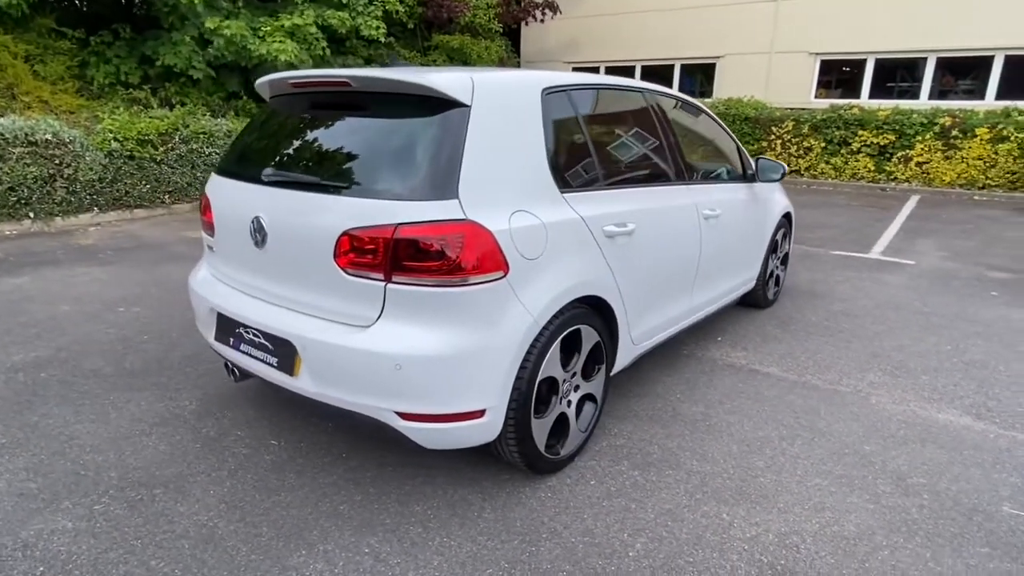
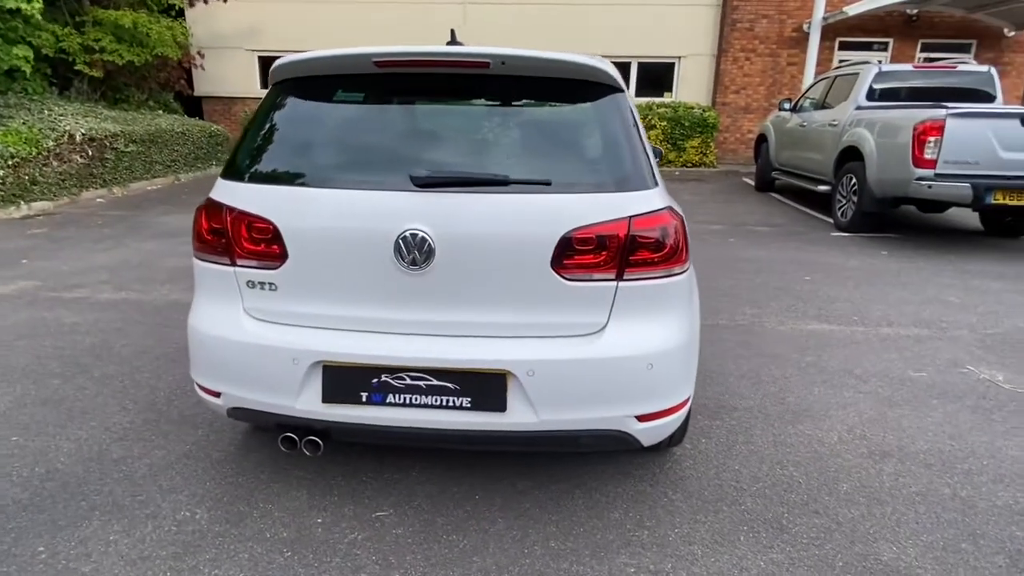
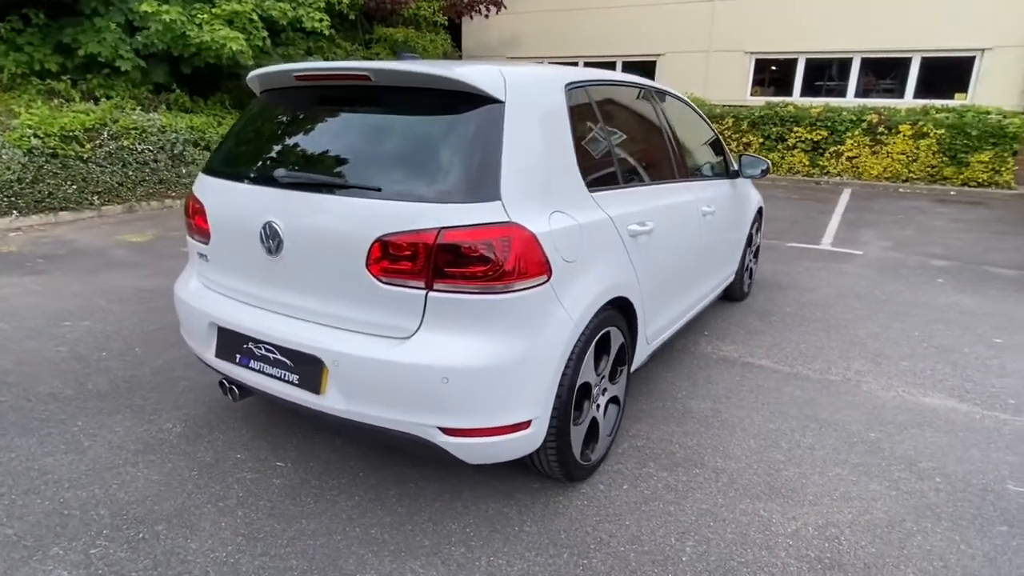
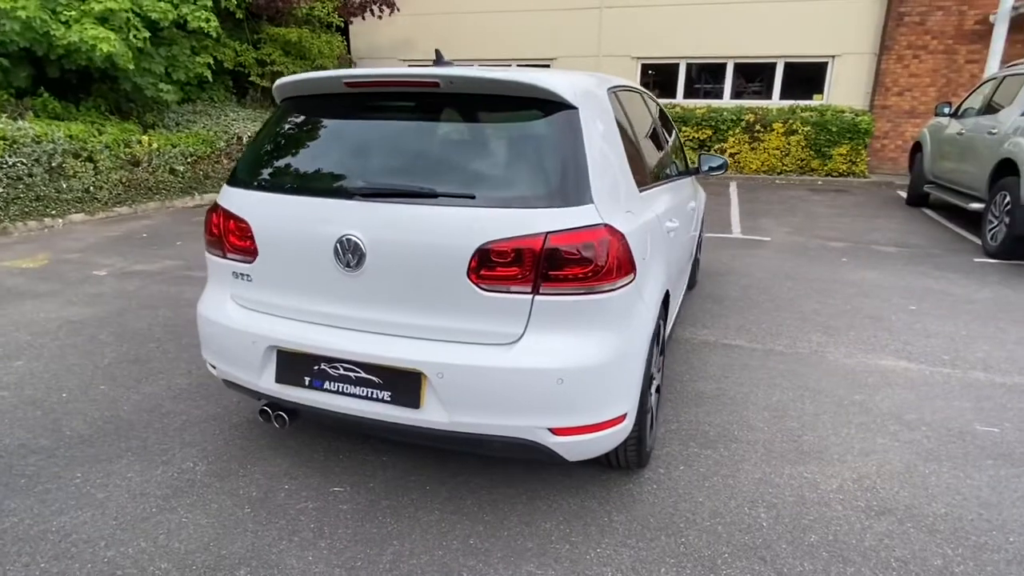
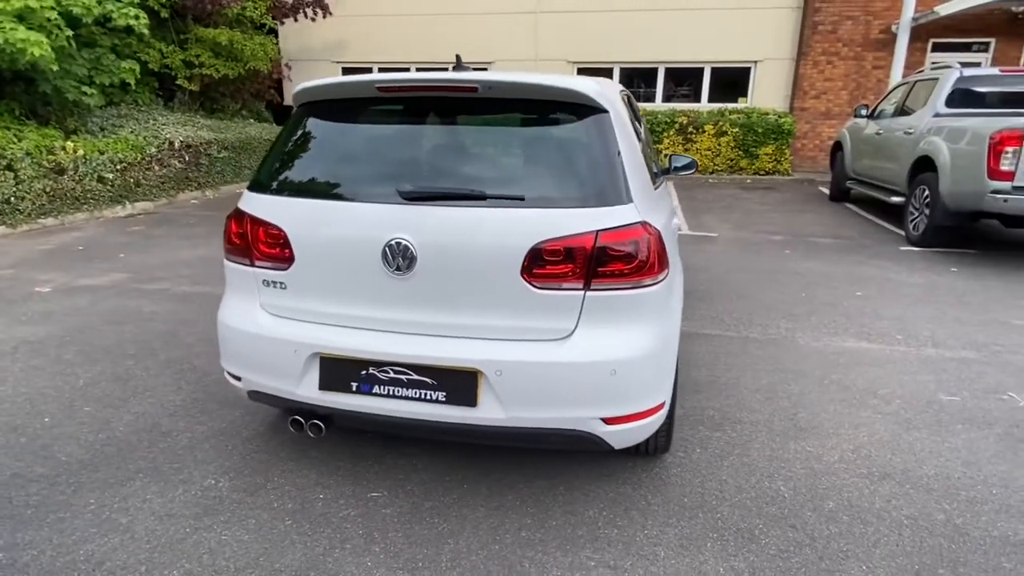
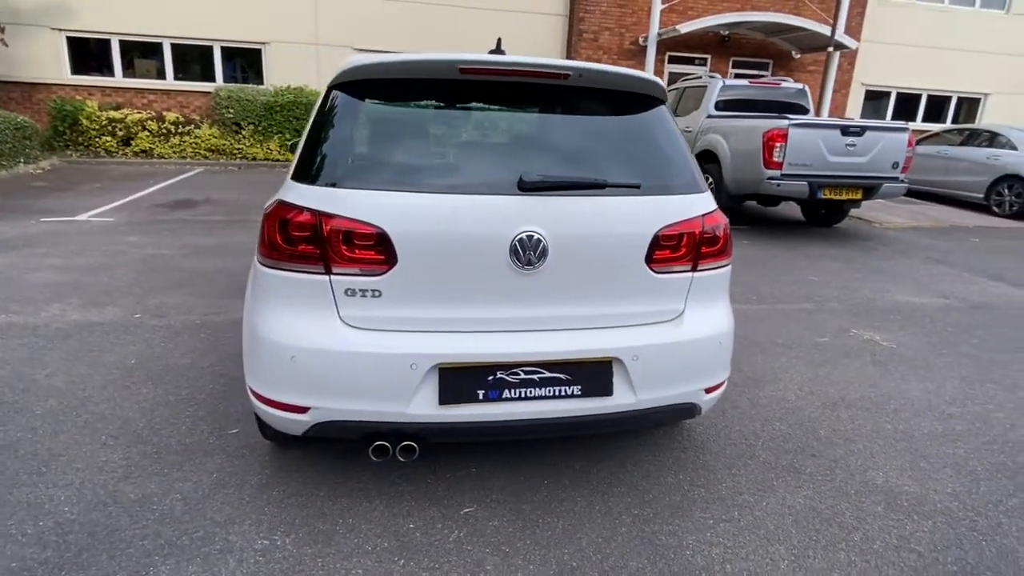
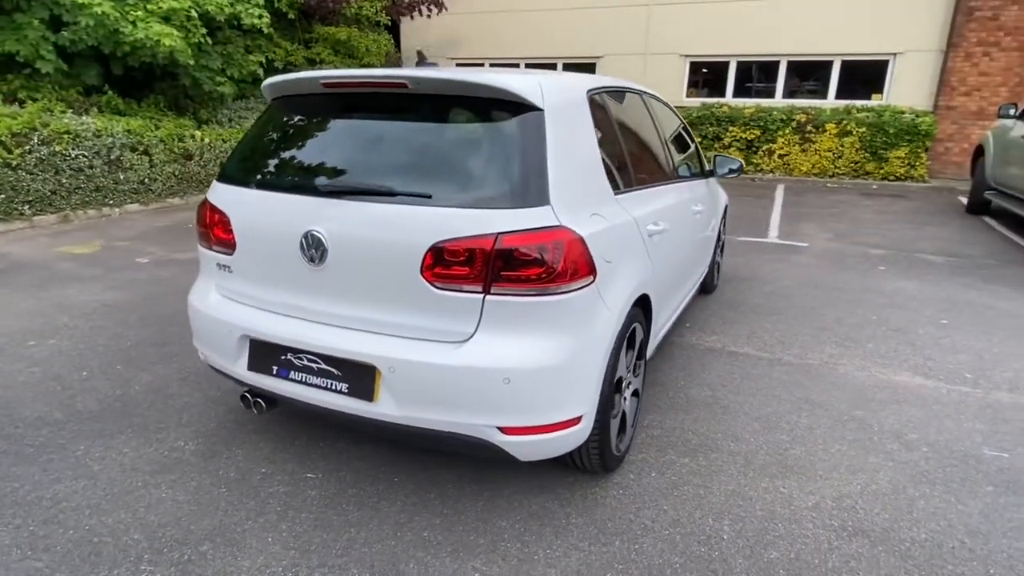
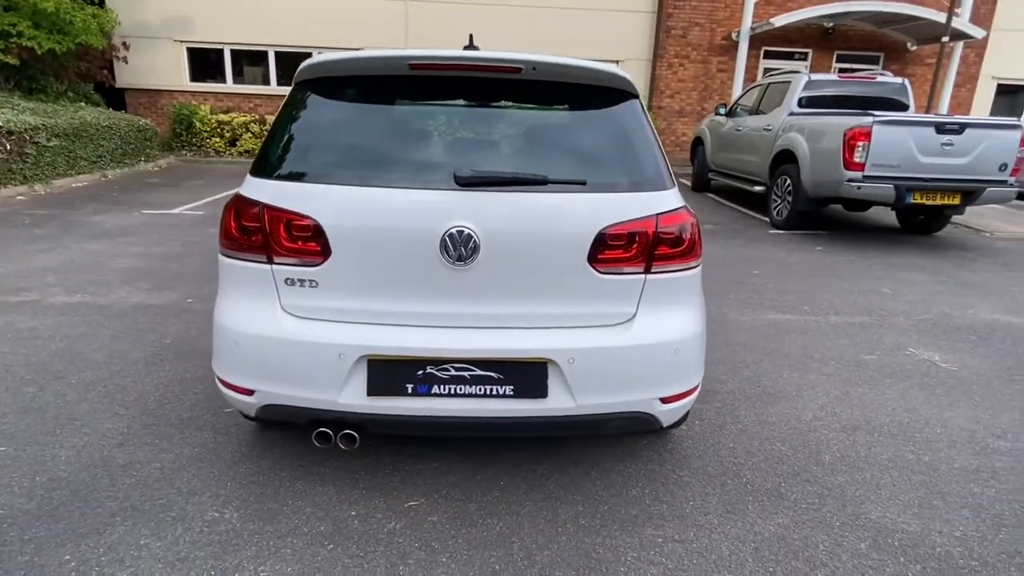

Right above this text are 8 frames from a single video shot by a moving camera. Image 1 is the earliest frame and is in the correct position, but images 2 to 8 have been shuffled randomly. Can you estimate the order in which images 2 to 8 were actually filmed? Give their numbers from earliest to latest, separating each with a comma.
3, 7, 4, 5, 2, 8, 6
